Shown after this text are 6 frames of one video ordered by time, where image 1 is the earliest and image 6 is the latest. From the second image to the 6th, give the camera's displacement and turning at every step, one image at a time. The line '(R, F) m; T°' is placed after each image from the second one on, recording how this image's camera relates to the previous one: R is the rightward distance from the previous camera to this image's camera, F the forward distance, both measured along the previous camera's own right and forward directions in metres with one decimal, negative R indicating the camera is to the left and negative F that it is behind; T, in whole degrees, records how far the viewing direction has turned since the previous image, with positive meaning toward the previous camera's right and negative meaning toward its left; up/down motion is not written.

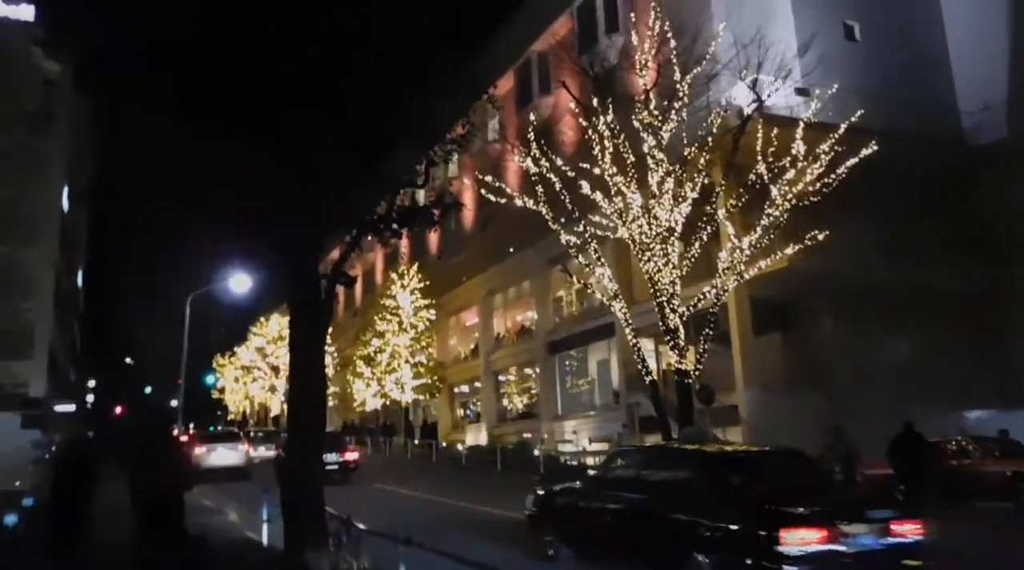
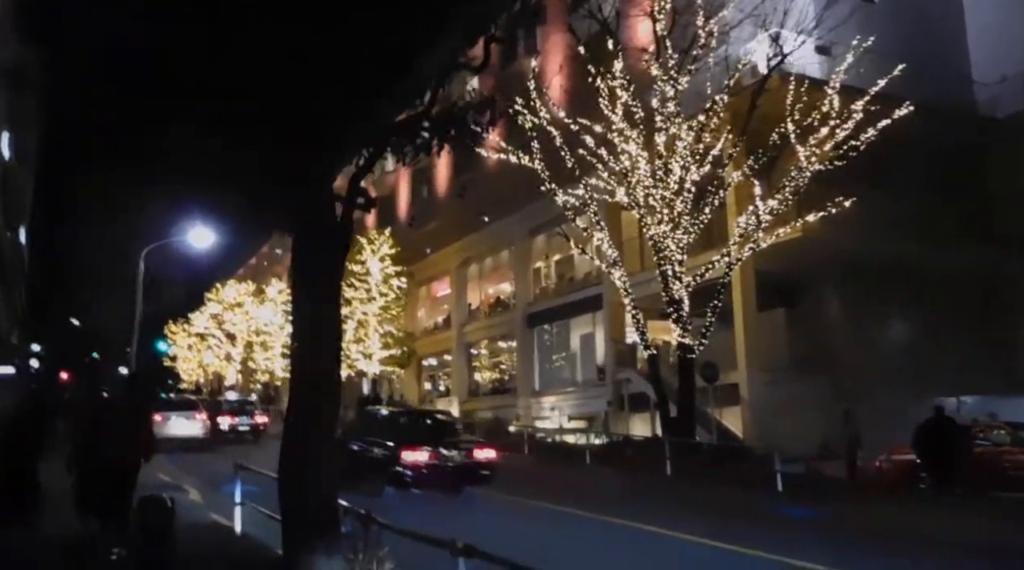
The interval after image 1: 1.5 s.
(-0.9, +2.0) m; +3°
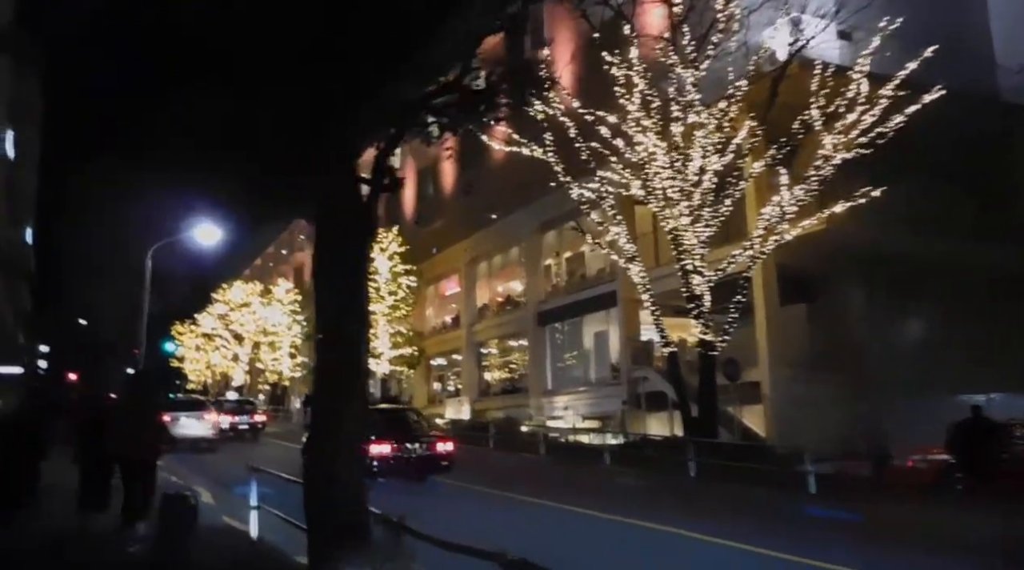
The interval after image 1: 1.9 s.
(-0.3, +0.6) m; 0°
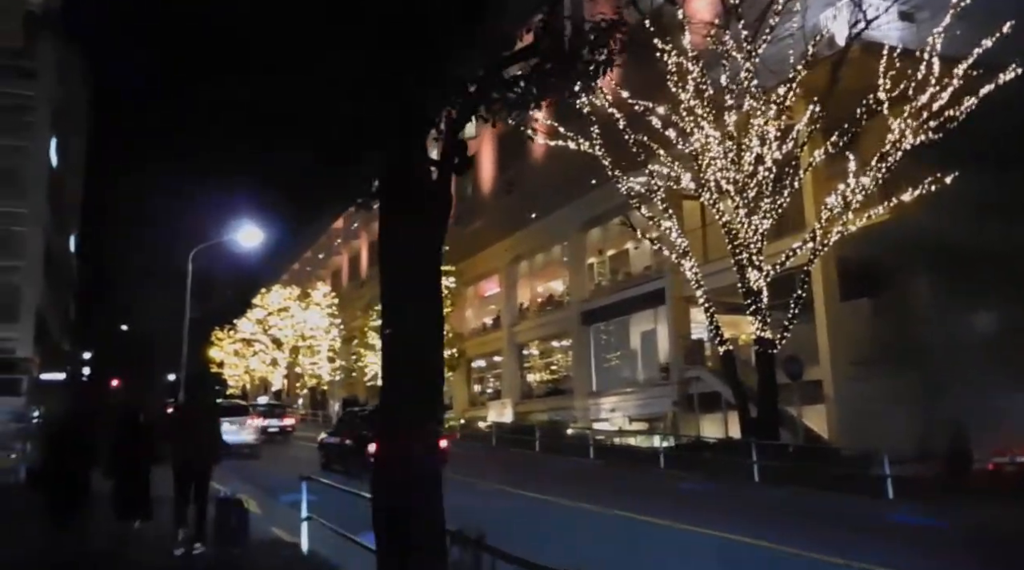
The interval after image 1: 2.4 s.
(-0.4, +0.8) m; -2°
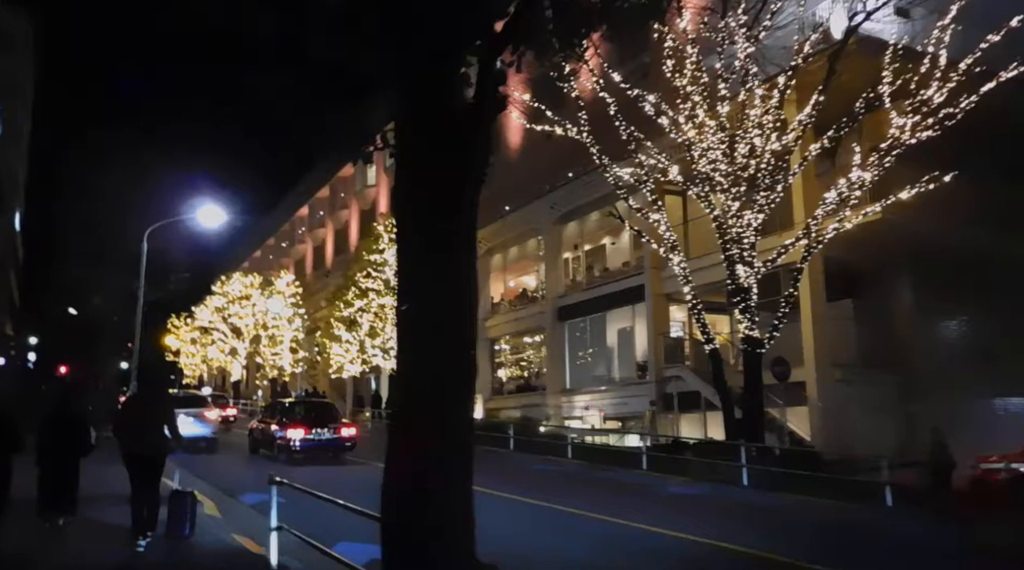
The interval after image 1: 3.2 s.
(-0.4, +0.9) m; +2°
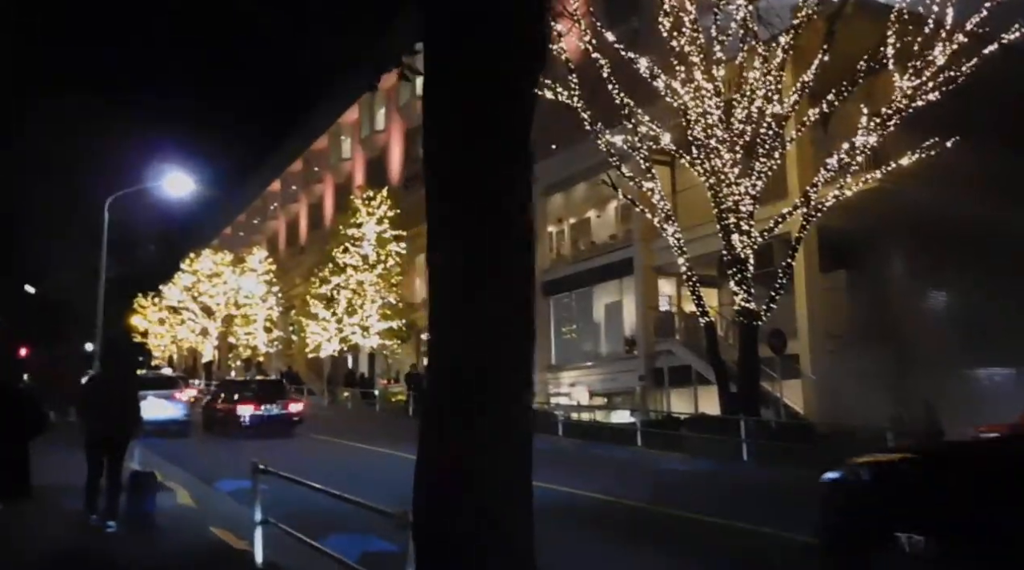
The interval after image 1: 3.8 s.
(-0.3, +0.8) m; +2°
